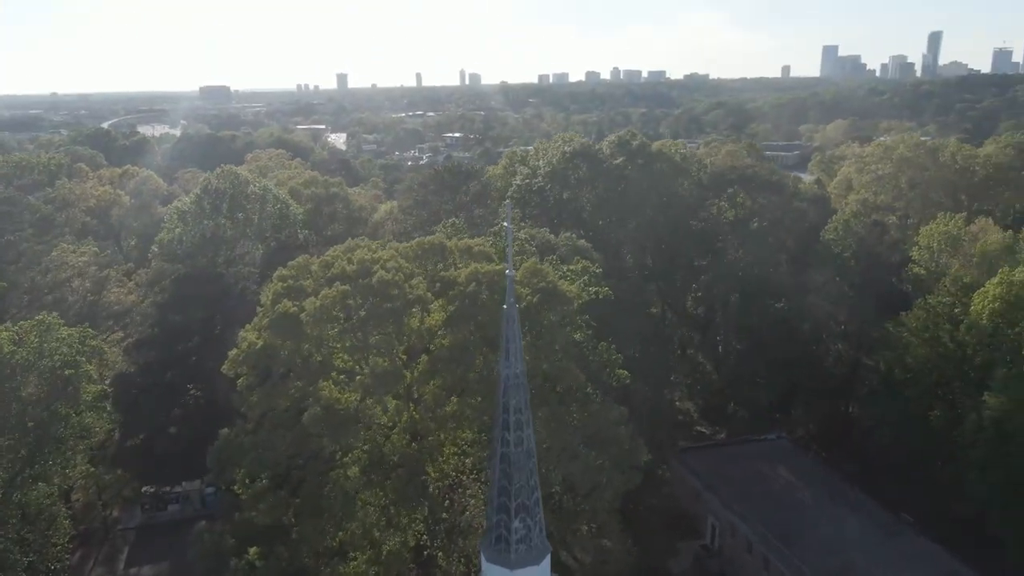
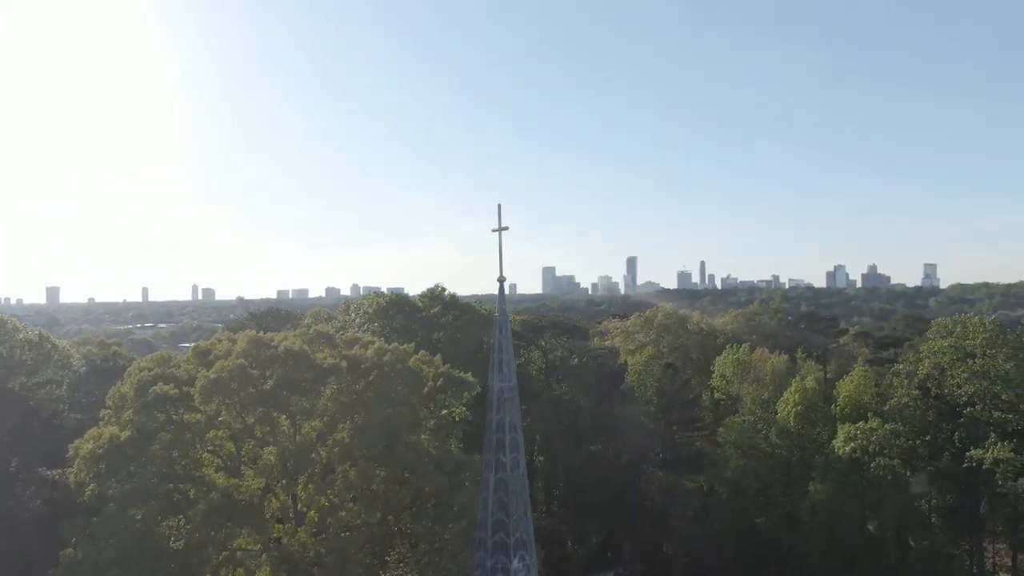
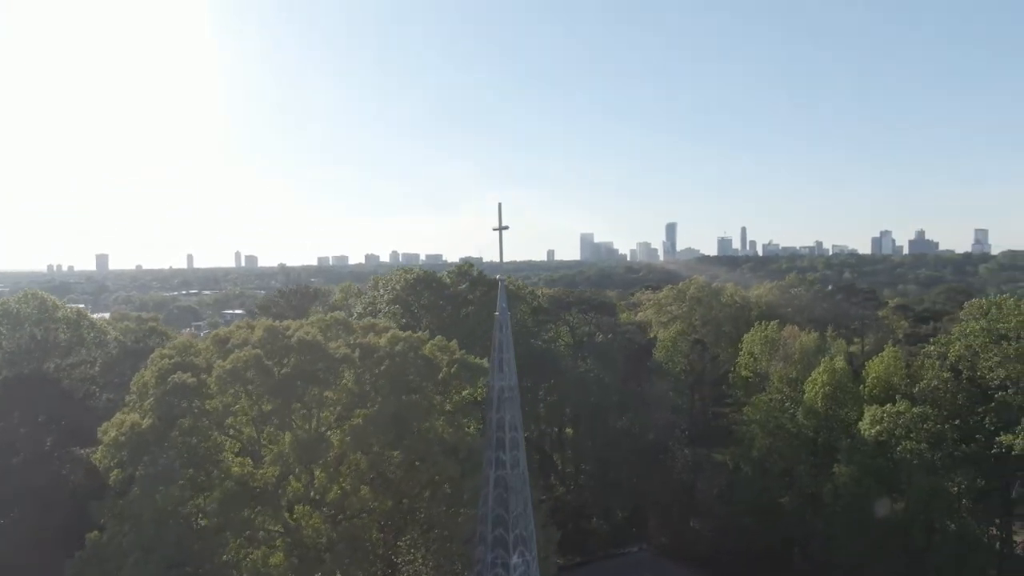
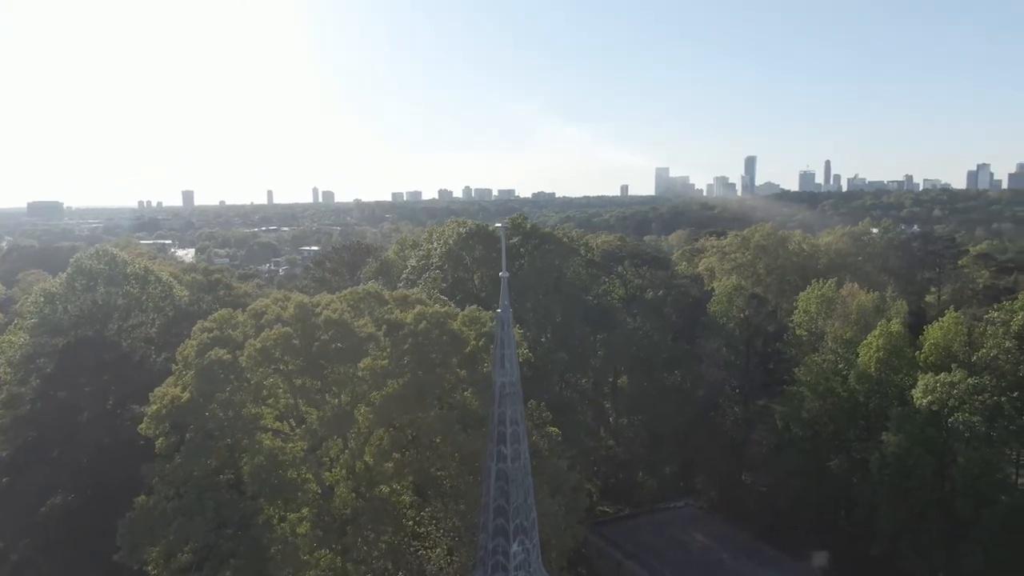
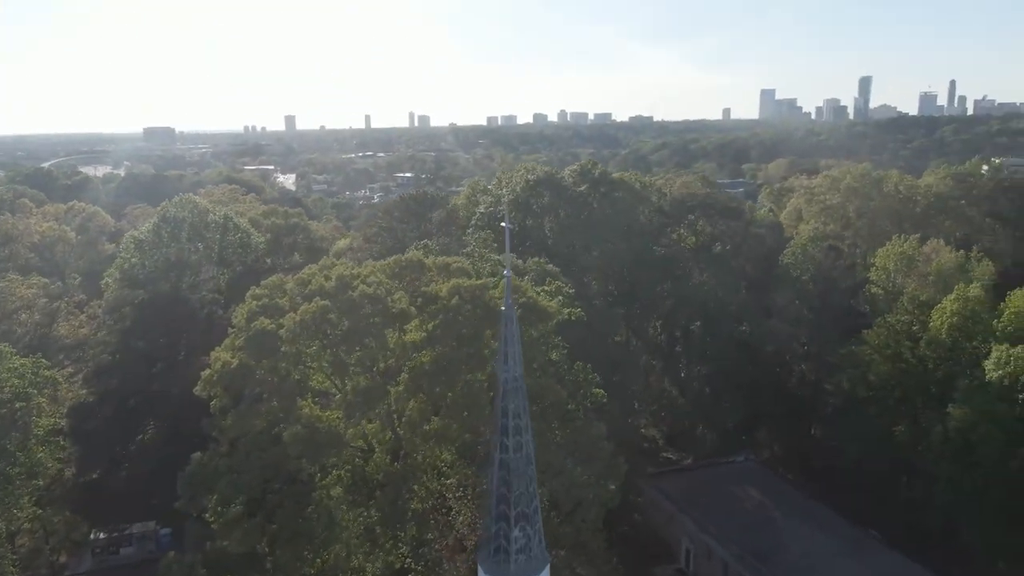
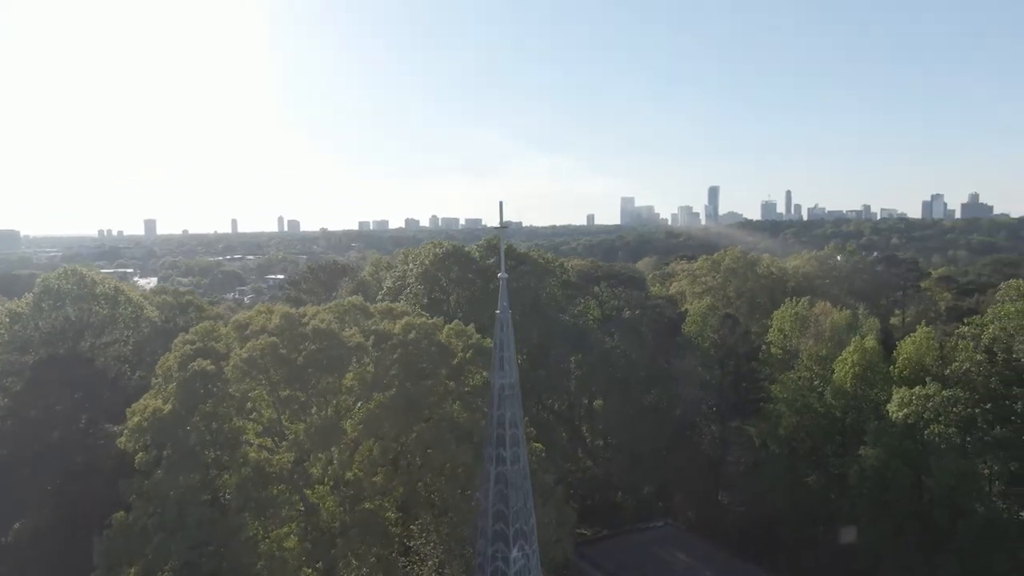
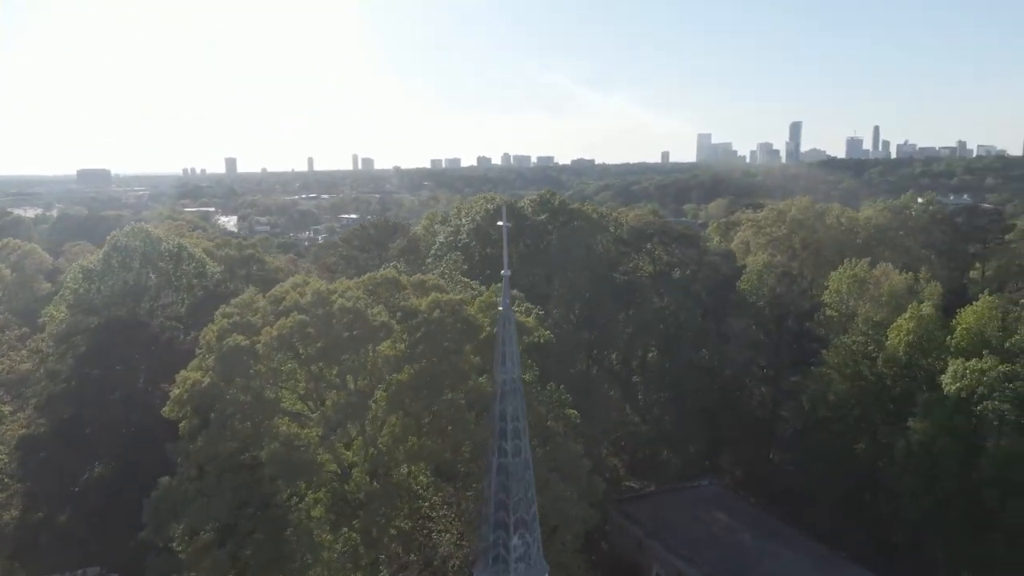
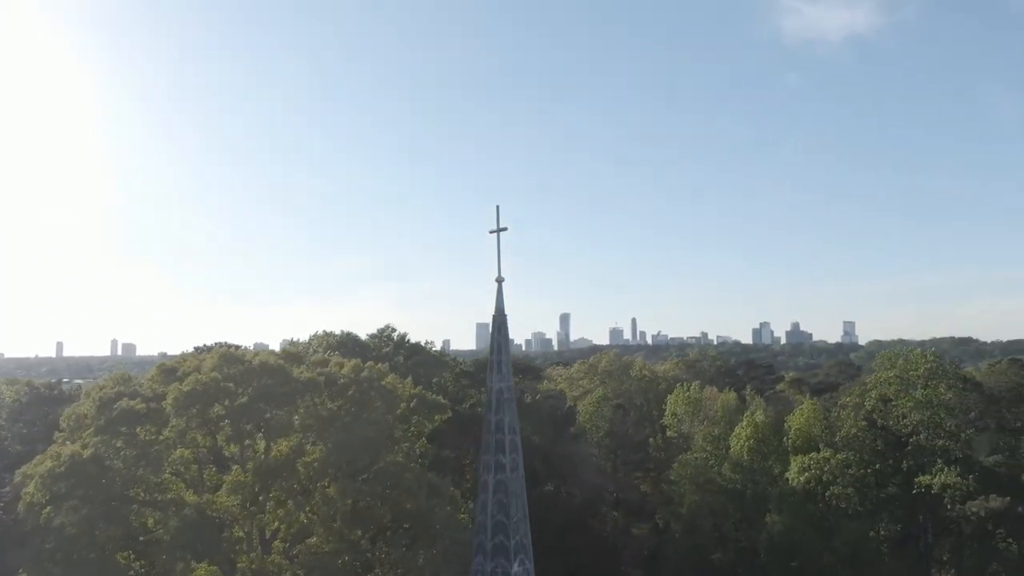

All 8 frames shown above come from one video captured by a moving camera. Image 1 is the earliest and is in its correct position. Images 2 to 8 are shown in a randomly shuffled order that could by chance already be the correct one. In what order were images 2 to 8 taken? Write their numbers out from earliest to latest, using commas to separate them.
5, 7, 4, 6, 3, 2, 8
